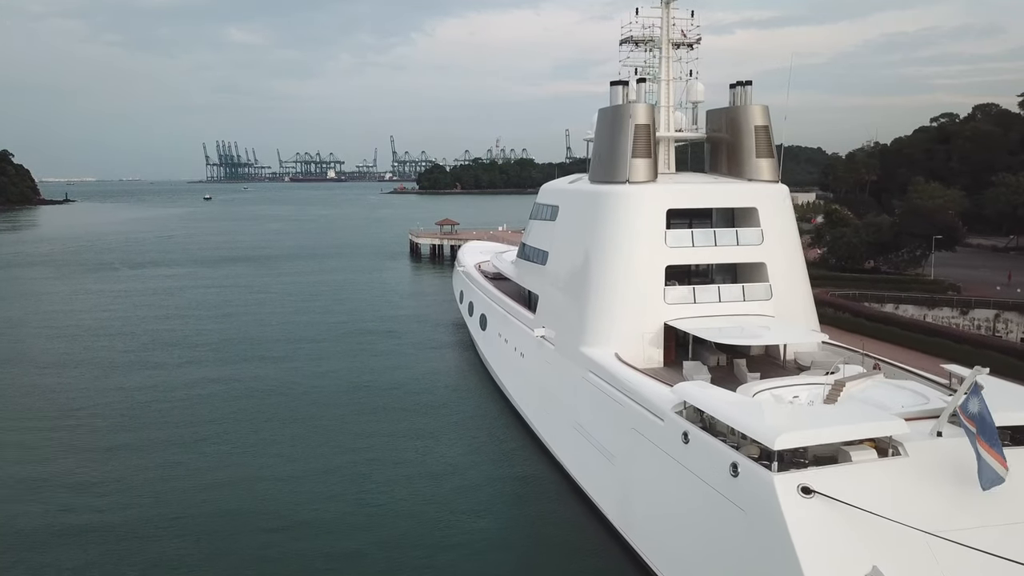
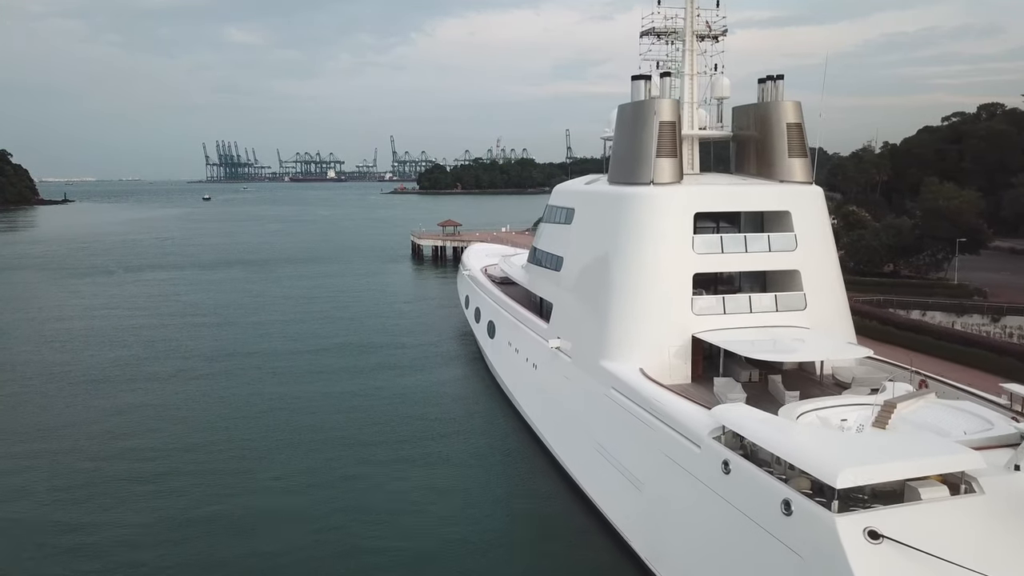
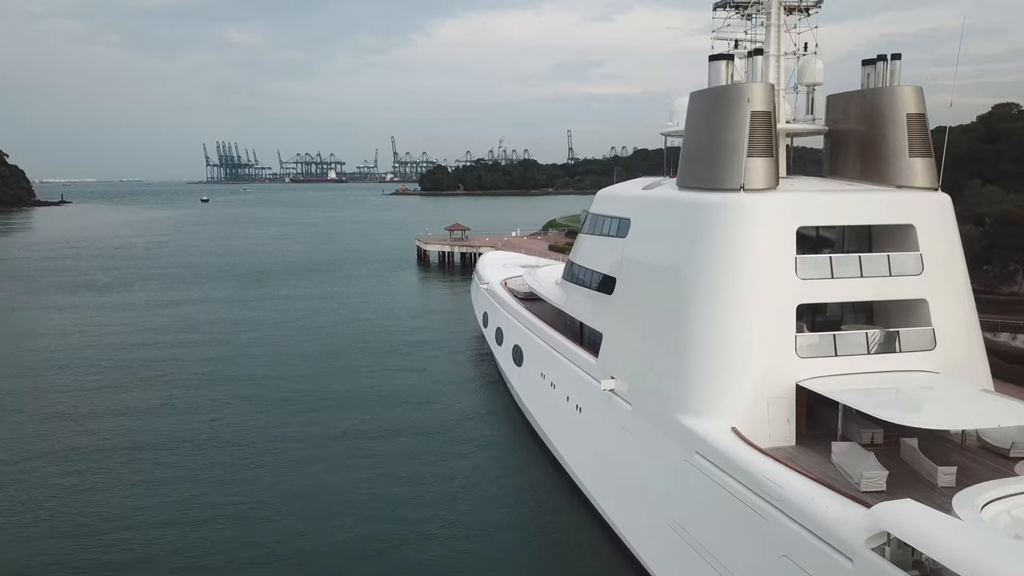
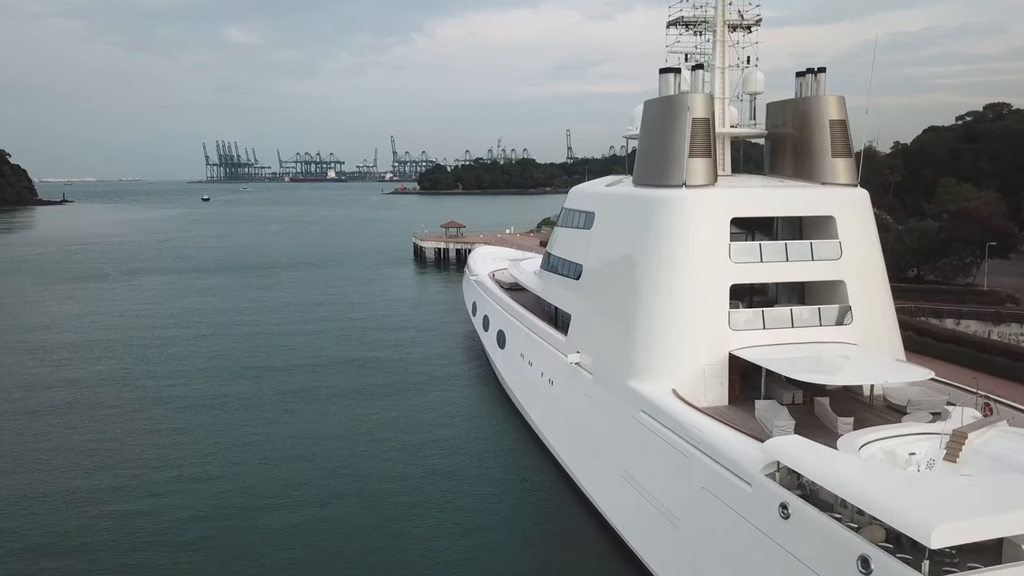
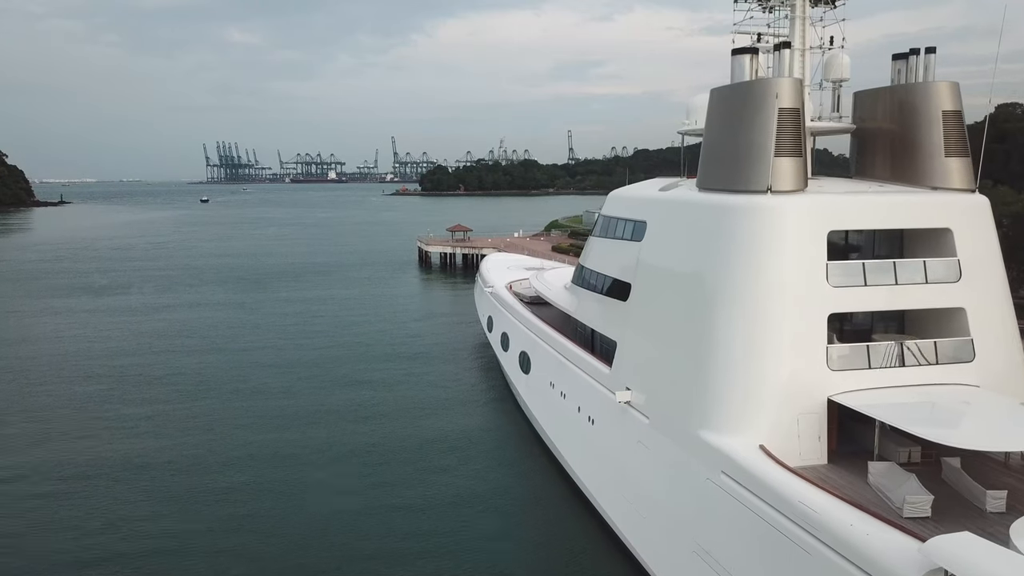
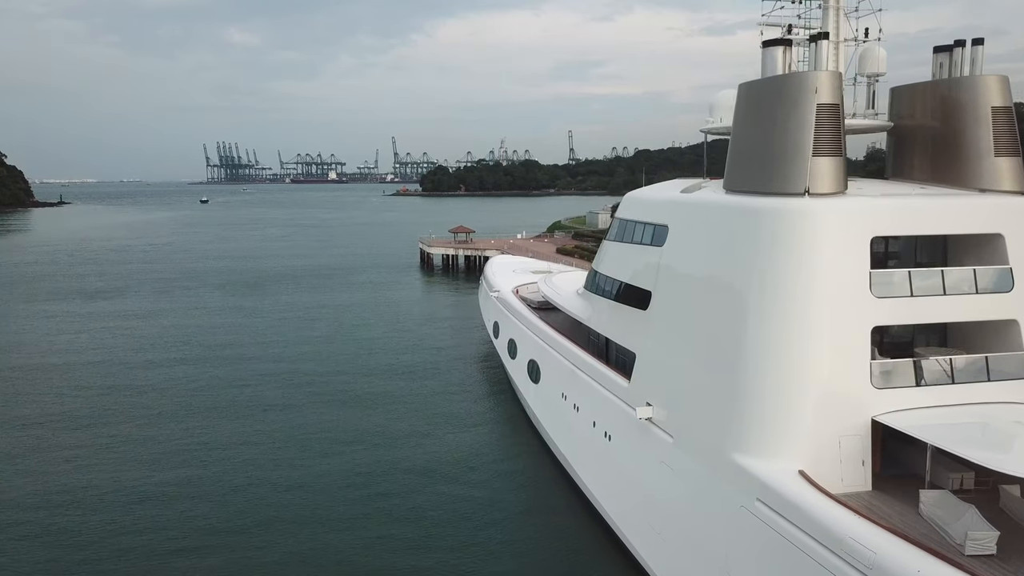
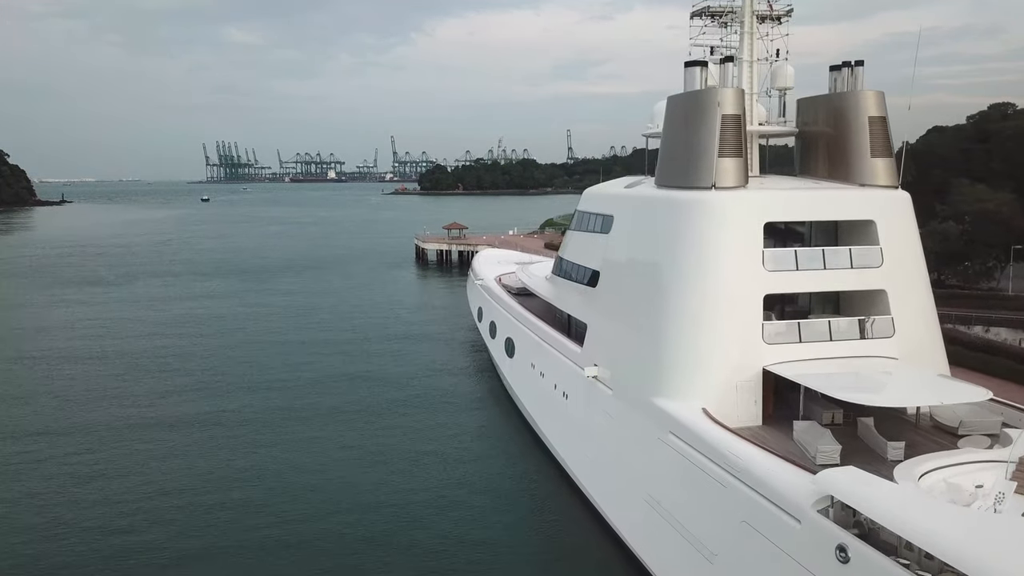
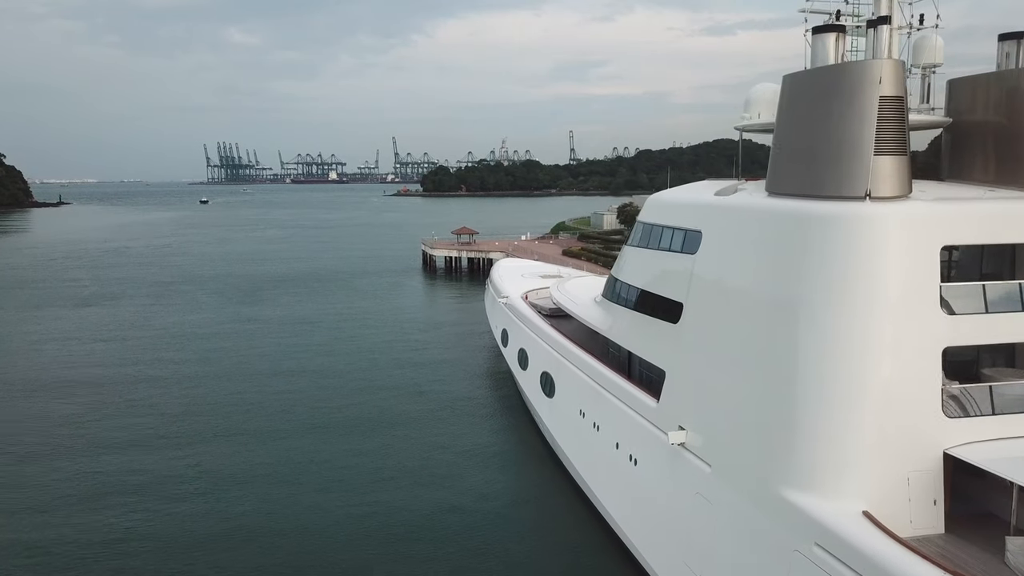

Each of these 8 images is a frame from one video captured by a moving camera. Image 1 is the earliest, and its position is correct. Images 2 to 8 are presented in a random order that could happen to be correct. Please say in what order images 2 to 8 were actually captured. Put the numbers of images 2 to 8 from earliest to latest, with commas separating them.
2, 4, 7, 3, 5, 6, 8
